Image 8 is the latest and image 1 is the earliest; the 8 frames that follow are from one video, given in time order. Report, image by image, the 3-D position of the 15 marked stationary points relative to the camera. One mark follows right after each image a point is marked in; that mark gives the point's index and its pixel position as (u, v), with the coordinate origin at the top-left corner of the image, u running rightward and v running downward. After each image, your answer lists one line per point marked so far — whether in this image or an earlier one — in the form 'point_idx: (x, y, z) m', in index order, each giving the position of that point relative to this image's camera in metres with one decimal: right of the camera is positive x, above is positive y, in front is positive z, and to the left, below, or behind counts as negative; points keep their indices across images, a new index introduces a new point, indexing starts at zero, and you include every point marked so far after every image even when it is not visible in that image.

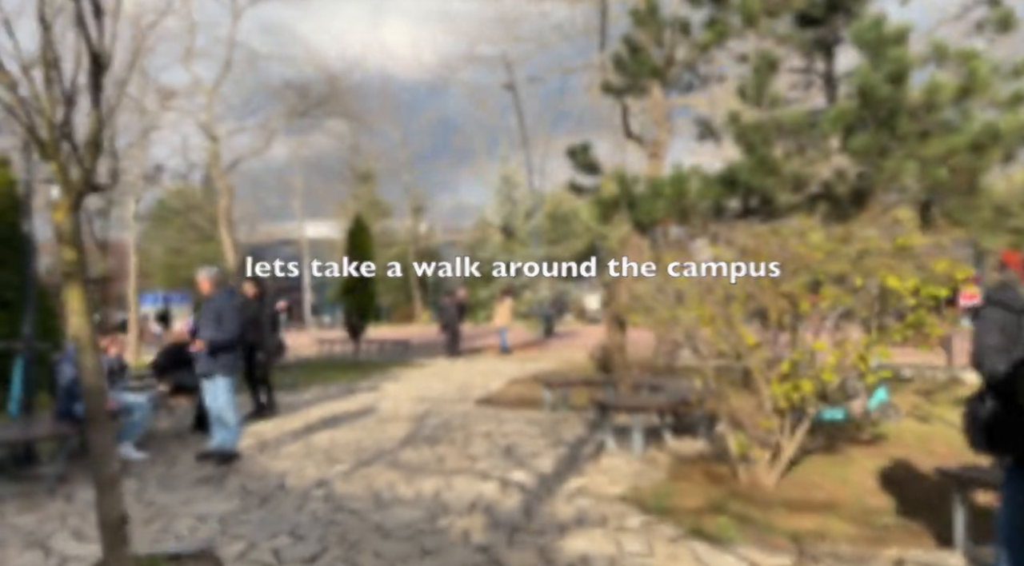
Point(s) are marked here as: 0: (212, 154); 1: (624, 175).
0: (-7.4, +3.1, +18.7) m
1: (+1.4, +1.3, +9.3) m
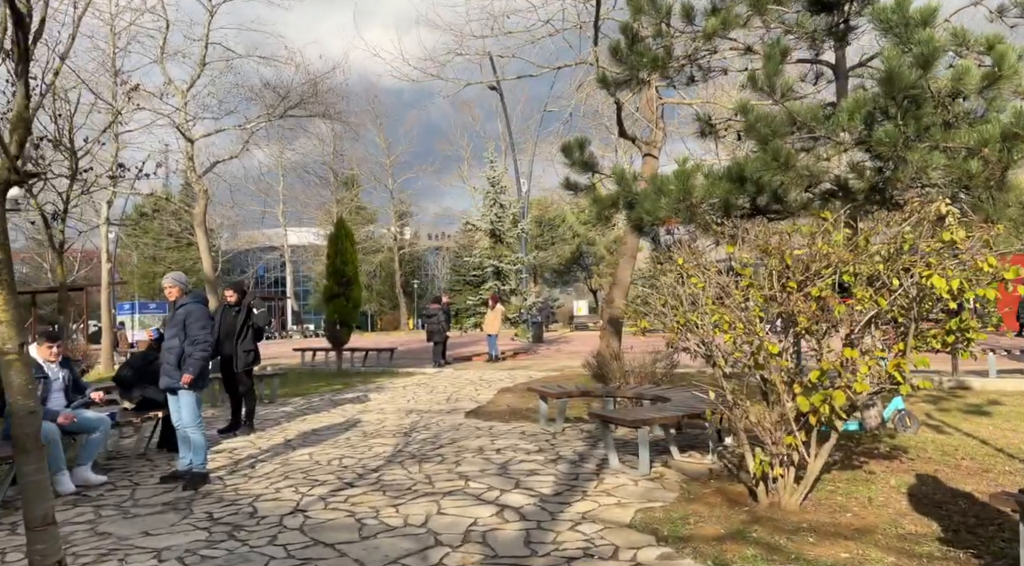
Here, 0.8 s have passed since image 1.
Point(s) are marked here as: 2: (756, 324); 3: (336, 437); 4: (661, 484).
0: (-7.6, +3.0, +18.0) m
1: (+1.3, +1.3, +8.7) m
2: (+1.7, -0.3, +5.2) m
3: (-2.1, -1.9, +9.2) m
4: (+1.3, -1.7, +6.4) m
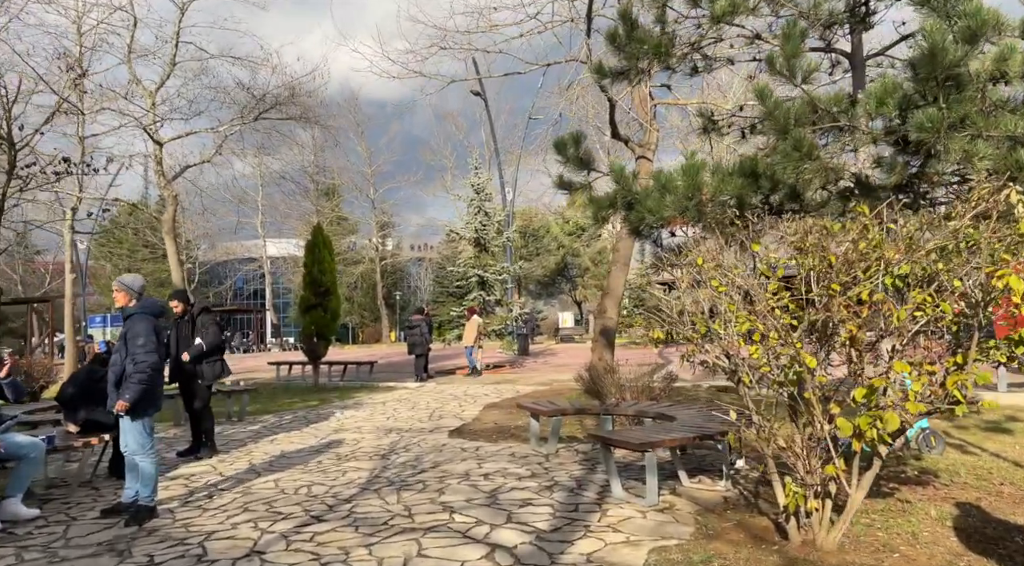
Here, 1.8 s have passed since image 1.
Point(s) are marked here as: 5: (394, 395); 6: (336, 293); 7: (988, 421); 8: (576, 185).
0: (-8.0, +2.7, +17.1) m
1: (+1.2, +1.2, +8.0) m
2: (+1.6, -0.3, +4.5) m
3: (-2.2, -1.9, +8.4) m
4: (+1.2, -1.7, +5.7) m
5: (-2.2, -2.1, +14.6) m
6: (-4.1, -0.2, +17.8) m
7: (+6.2, -1.8, +10.0) m
8: (+0.7, +1.1, +8.6) m
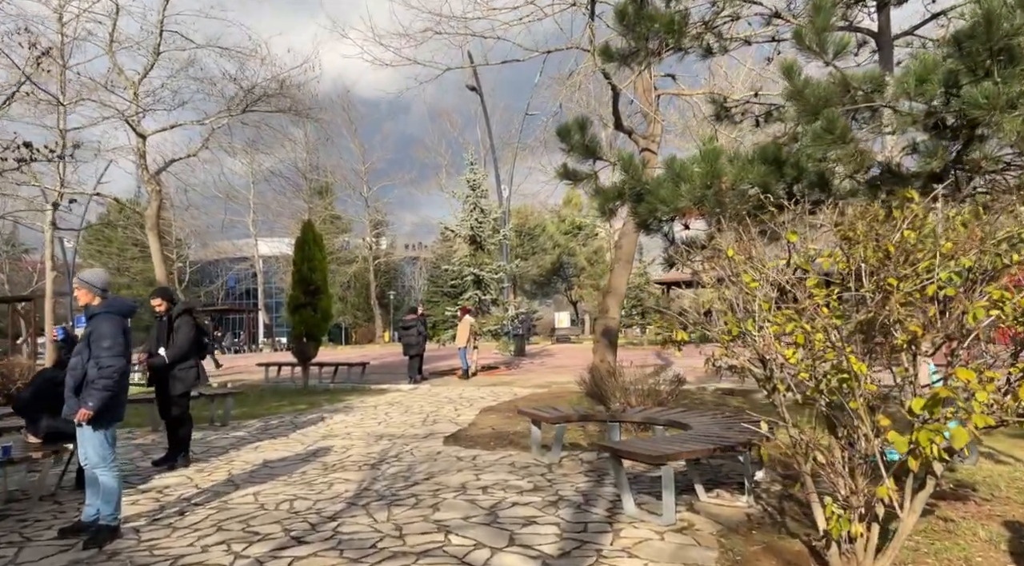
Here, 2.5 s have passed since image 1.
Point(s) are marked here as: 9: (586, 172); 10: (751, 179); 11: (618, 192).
0: (-8.0, +2.8, +16.5) m
1: (+1.2, +1.2, +7.4) m
2: (+1.7, -0.3, +3.9) m
3: (-2.2, -1.9, +7.8) m
4: (+1.2, -1.7, +5.1) m
5: (-2.3, -2.1, +14.0) m
6: (-4.2, -0.2, +17.2) m
7: (+6.2, -1.8, +9.5) m
8: (+0.7, +1.1, +8.1) m
9: (+0.8, +1.2, +8.0) m
10: (+2.0, +0.9, +6.3) m
11: (+1.0, +0.9, +7.4) m
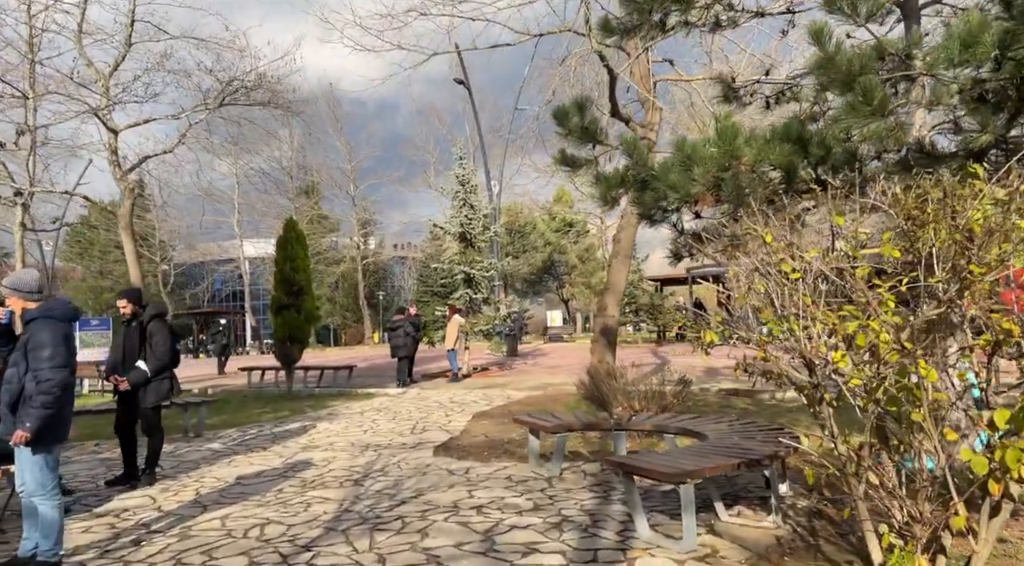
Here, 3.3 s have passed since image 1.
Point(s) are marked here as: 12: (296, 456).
0: (-8.2, +2.7, +15.7) m
1: (+1.1, +1.3, +6.8) m
2: (+1.7, -0.2, +3.3) m
3: (-2.3, -1.9, +7.1) m
4: (+1.2, -1.7, +4.5) m
5: (-2.4, -2.1, +13.3) m
6: (-4.4, -0.2, +16.5) m
7: (+6.1, -1.7, +8.9) m
8: (+0.7, +1.2, +7.4) m
9: (+0.7, +1.2, +7.4) m
10: (+1.9, +0.9, +5.7) m
11: (+1.0, +0.9, +6.7) m
12: (-2.4, -2.0, +8.7) m
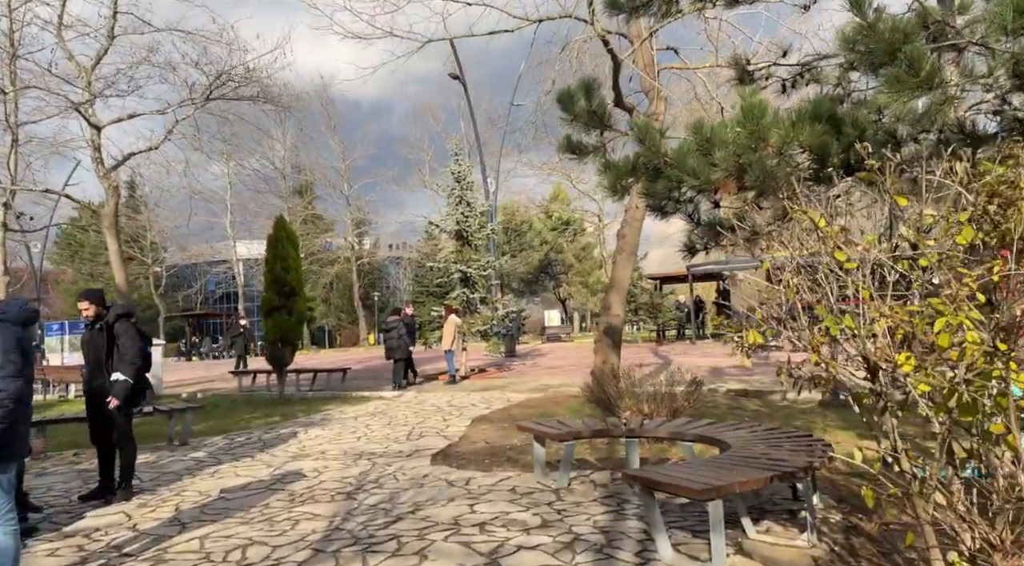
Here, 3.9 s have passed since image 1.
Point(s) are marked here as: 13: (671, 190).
0: (-8.3, +2.7, +15.1) m
1: (+1.1, +1.3, +6.3) m
2: (+1.7, -0.2, +2.8) m
3: (-2.2, -1.9, +6.6) m
4: (+1.3, -1.6, +4.0) m
5: (-2.4, -2.1, +12.8) m
6: (-4.4, -0.2, +15.9) m
7: (+6.2, -1.6, +8.4) m
8: (+0.7, +1.2, +6.9) m
9: (+0.7, +1.2, +6.9) m
10: (+2.0, +0.9, +5.2) m
11: (+1.0, +1.0, +6.2) m
12: (-2.4, -1.9, +8.1) m
13: (+1.3, +0.8, +6.3) m
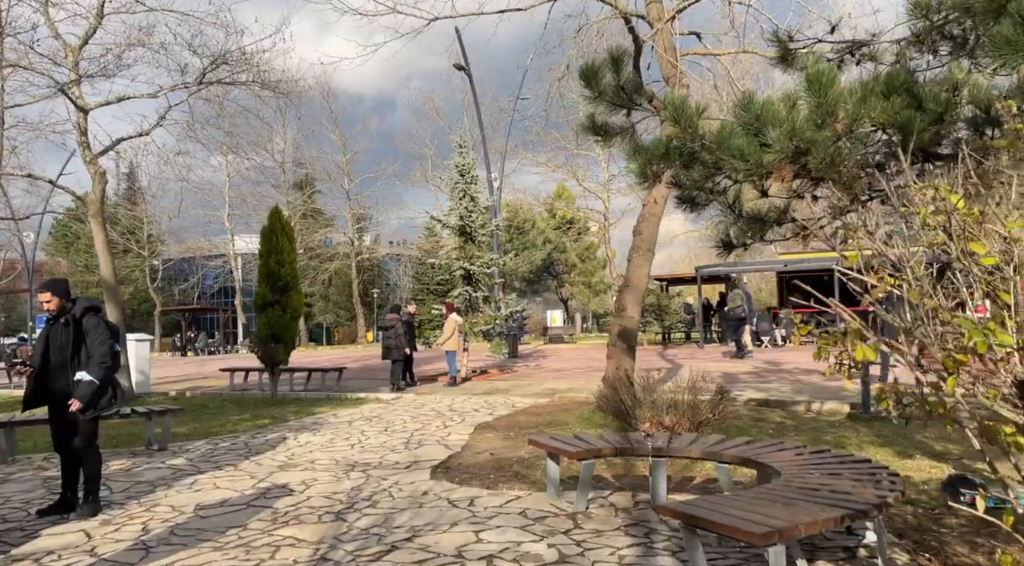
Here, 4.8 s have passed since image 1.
0: (-8.1, +2.9, +14.4) m
1: (+1.2, +1.3, +5.5) m
2: (+1.8, -0.2, +2.0) m
3: (-2.2, -1.8, +5.8) m
4: (+1.3, -1.6, +3.2) m
5: (-2.3, -2.0, +12.0) m
6: (-4.3, -0.1, +15.2) m
7: (+6.3, -1.7, +7.7) m
8: (+0.8, +1.2, +6.2) m
9: (+0.9, +1.2, +6.1) m
10: (+2.1, +0.9, +4.4) m
11: (+1.1, +1.0, +5.5) m
12: (-2.3, -1.9, +7.4) m
13: (+1.4, +0.8, +5.5) m
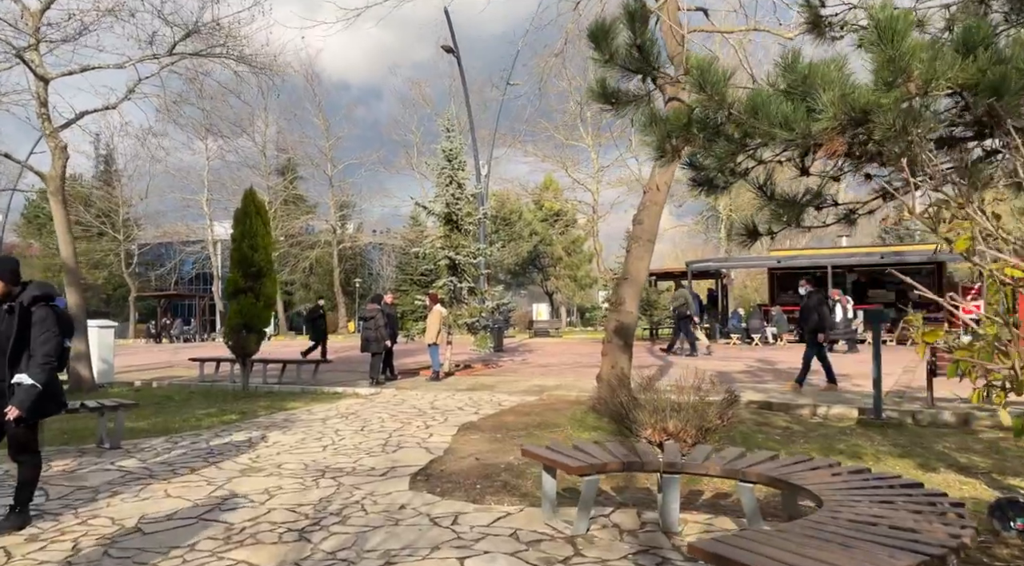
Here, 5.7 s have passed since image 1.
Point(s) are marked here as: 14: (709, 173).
0: (-8.3, +3.2, +13.4) m
1: (+1.2, +1.4, +4.8) m
2: (+1.9, -0.2, +1.3) m
3: (-2.2, -1.7, +5.0) m
4: (+1.3, -1.6, +2.5) m
5: (-2.5, -1.8, +11.3) m
6: (-4.5, +0.1, +14.3) m
7: (+6.1, -1.7, +7.1) m
8: (+0.8, +1.3, +5.4) m
9: (+0.8, +1.3, +5.4) m
10: (+2.1, +1.0, +3.7) m
11: (+1.1, +1.0, +4.7) m
12: (-2.4, -1.7, +6.6) m
13: (+1.4, +0.8, +4.8) m
14: (+1.4, +0.8, +5.3) m
